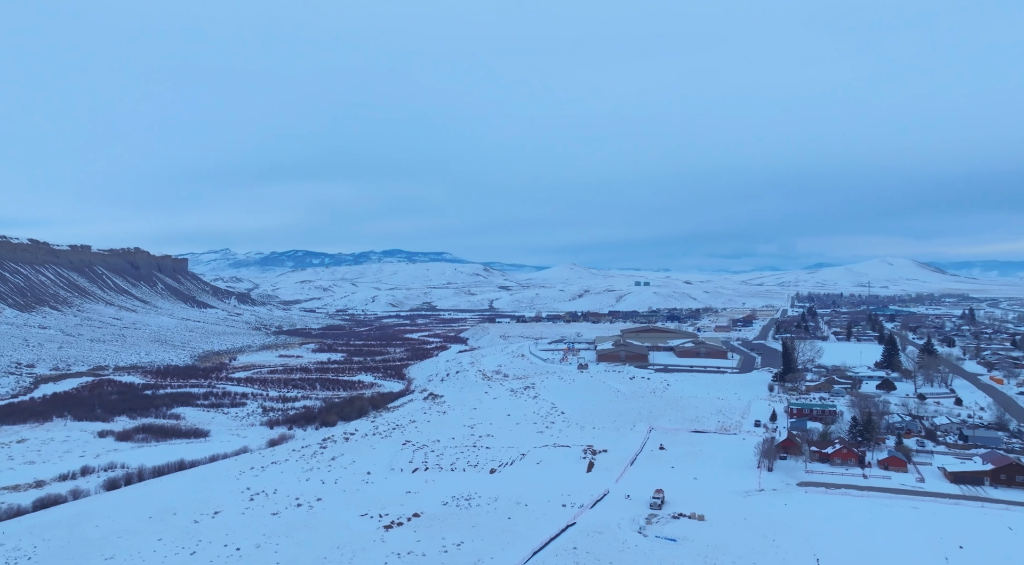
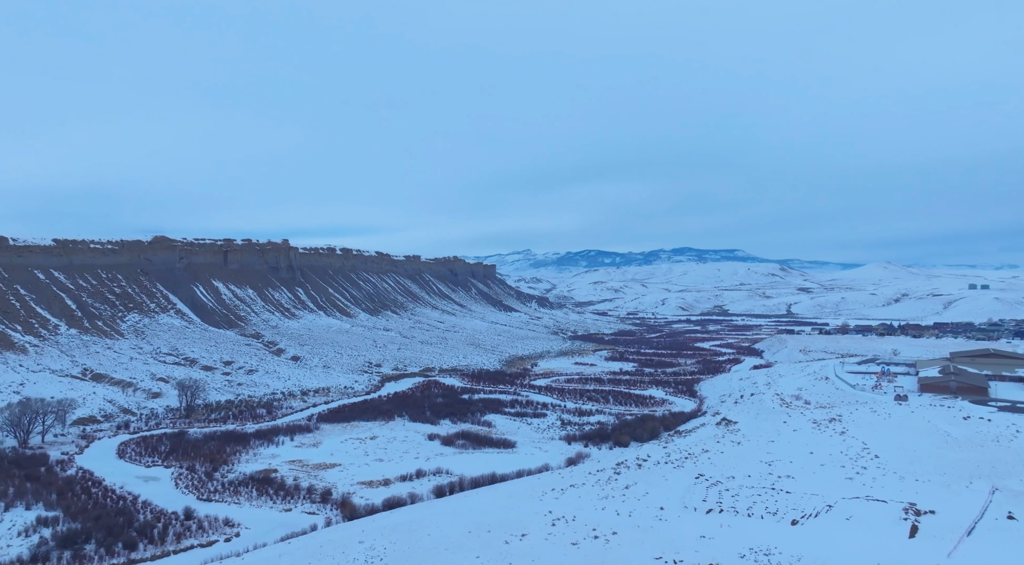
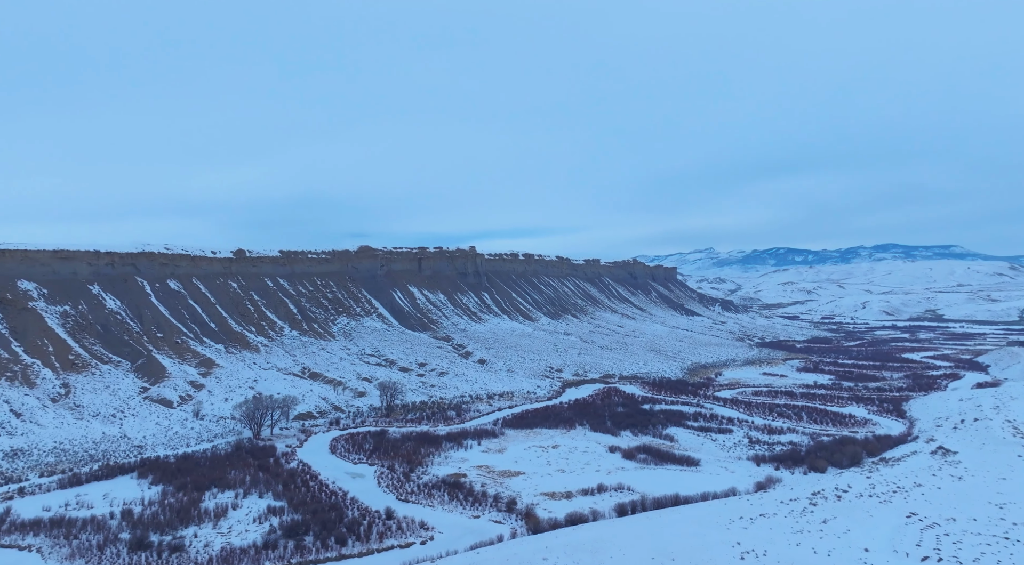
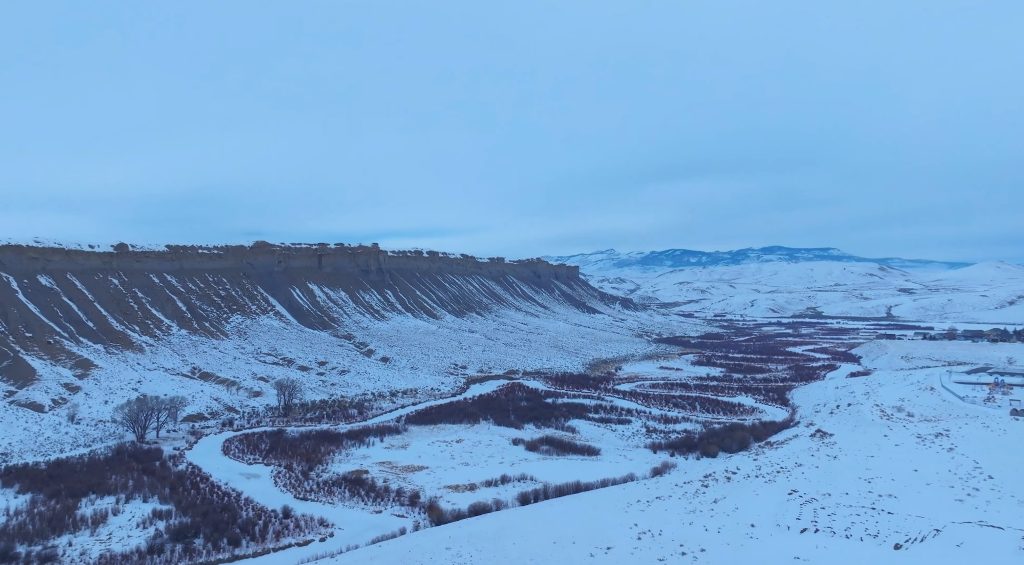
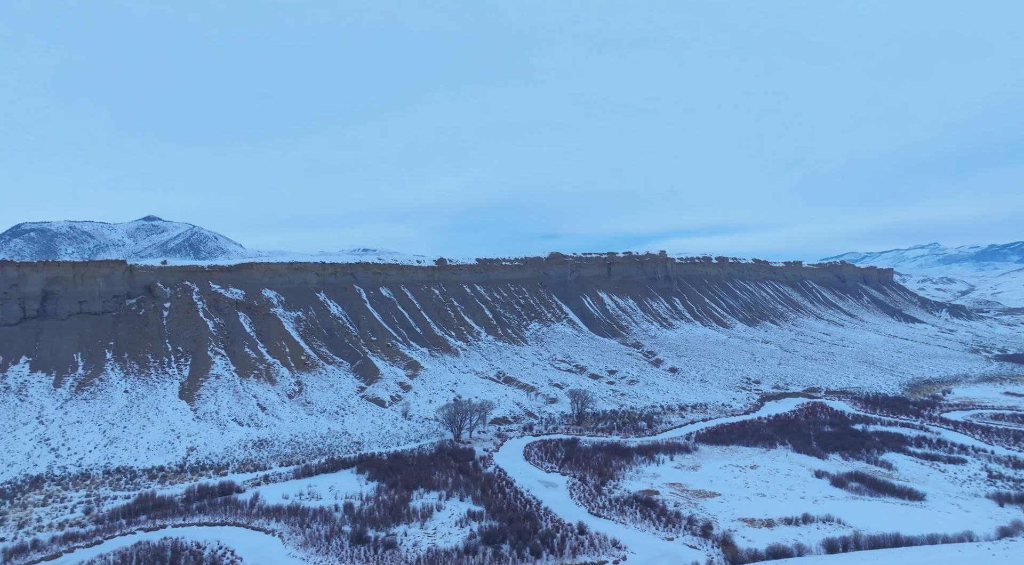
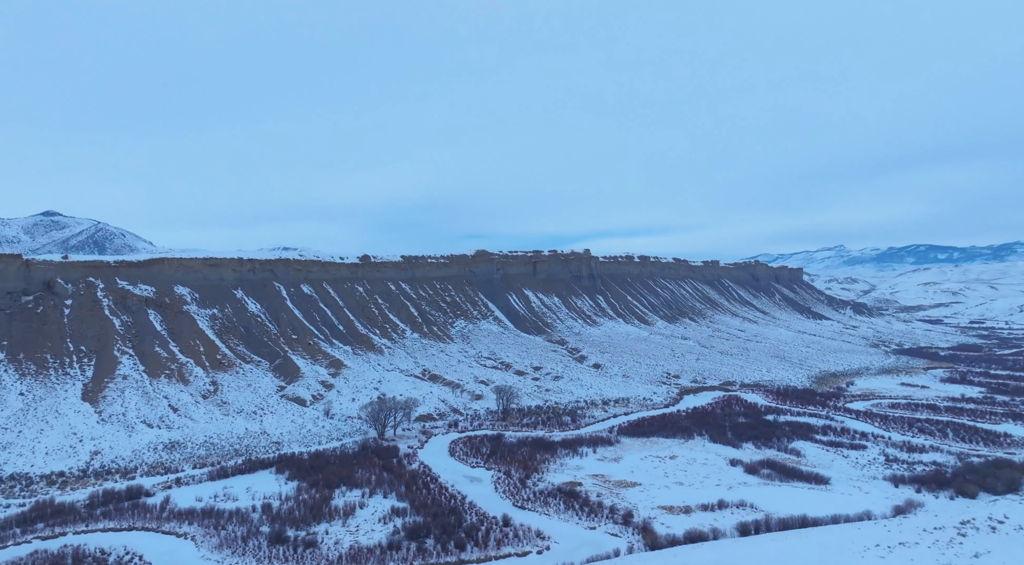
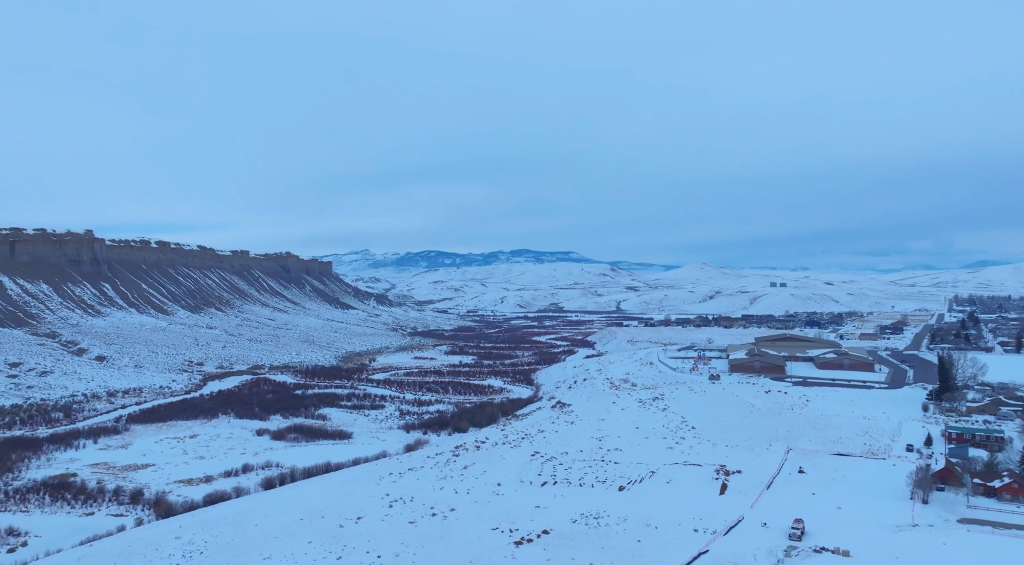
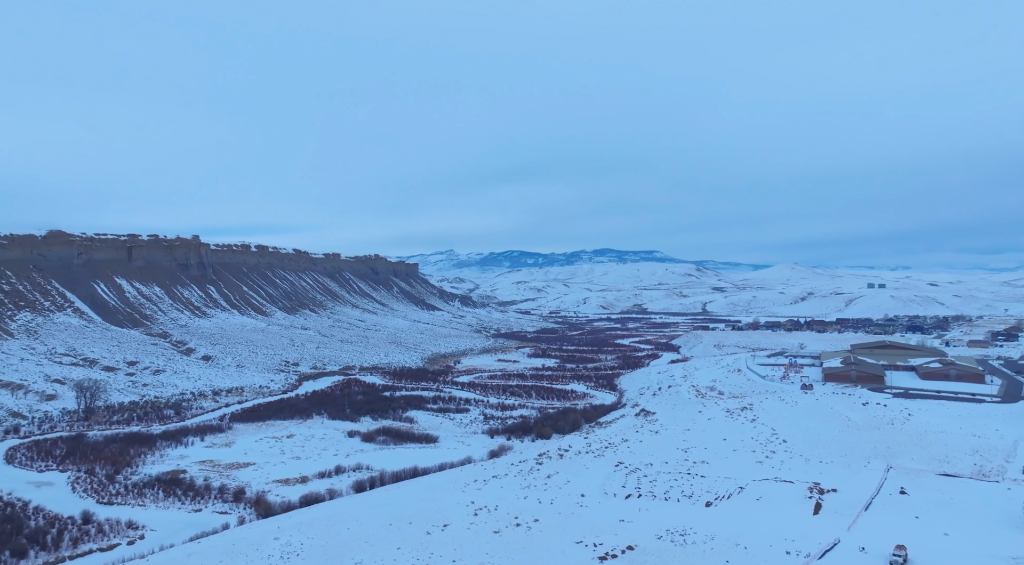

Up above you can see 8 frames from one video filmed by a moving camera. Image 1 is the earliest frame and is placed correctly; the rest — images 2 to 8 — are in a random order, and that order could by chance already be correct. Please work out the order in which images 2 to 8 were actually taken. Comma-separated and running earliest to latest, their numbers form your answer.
7, 8, 2, 4, 3, 6, 5
